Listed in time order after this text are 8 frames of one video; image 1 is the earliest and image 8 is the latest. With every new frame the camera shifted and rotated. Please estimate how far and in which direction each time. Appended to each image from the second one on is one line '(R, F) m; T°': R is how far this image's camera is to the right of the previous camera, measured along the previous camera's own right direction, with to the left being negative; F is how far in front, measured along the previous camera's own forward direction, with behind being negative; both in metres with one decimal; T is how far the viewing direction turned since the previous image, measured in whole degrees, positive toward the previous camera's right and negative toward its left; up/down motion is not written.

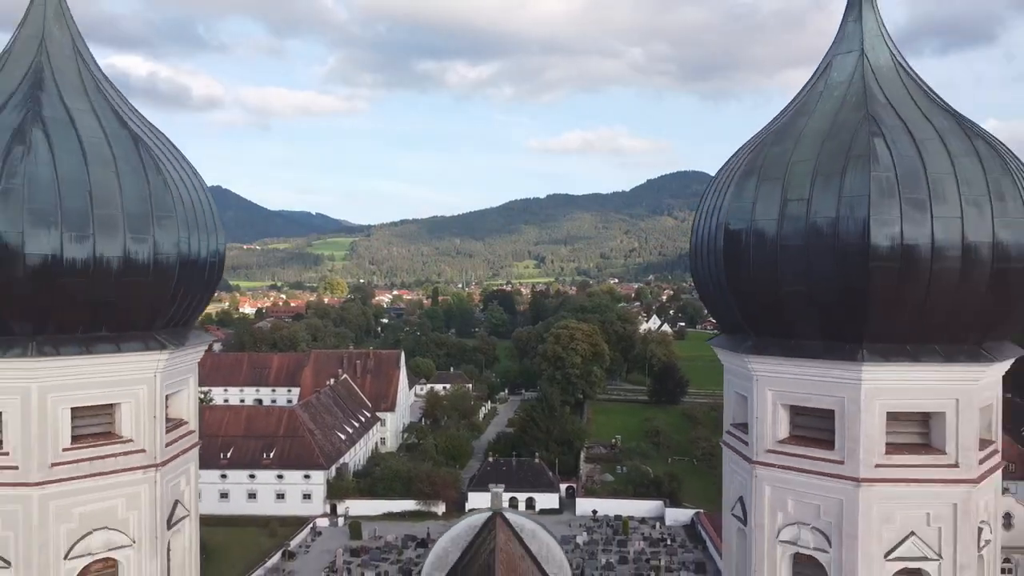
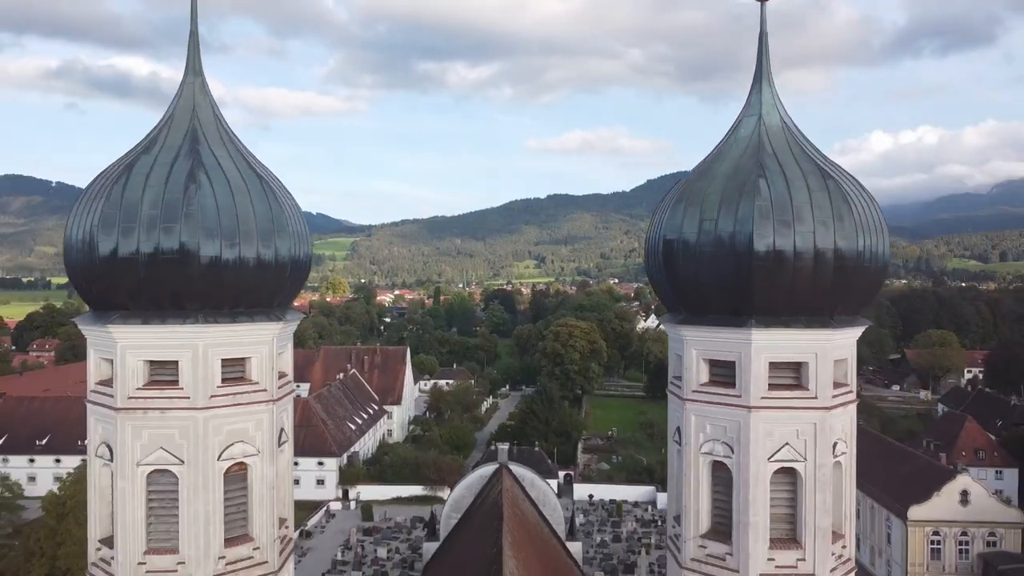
(-0.1, -2.9) m; 0°
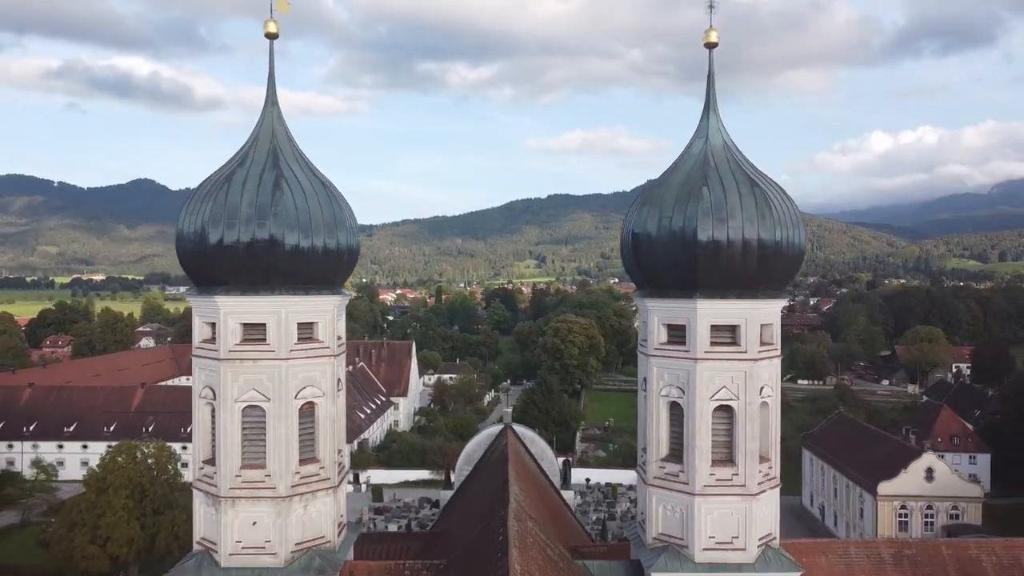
(-0.1, -2.8) m; 0°
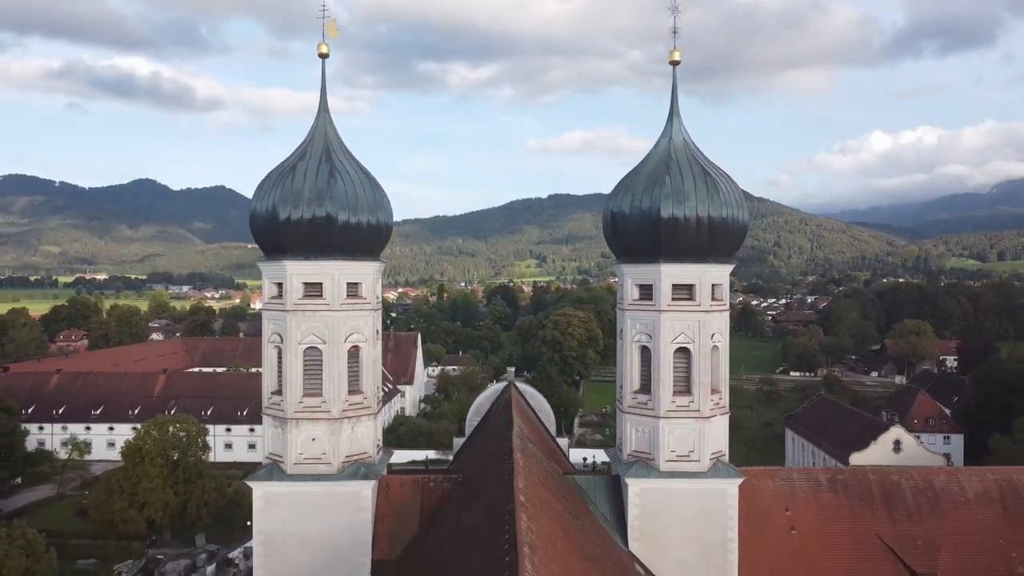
(-0.1, -3.1) m; 0°
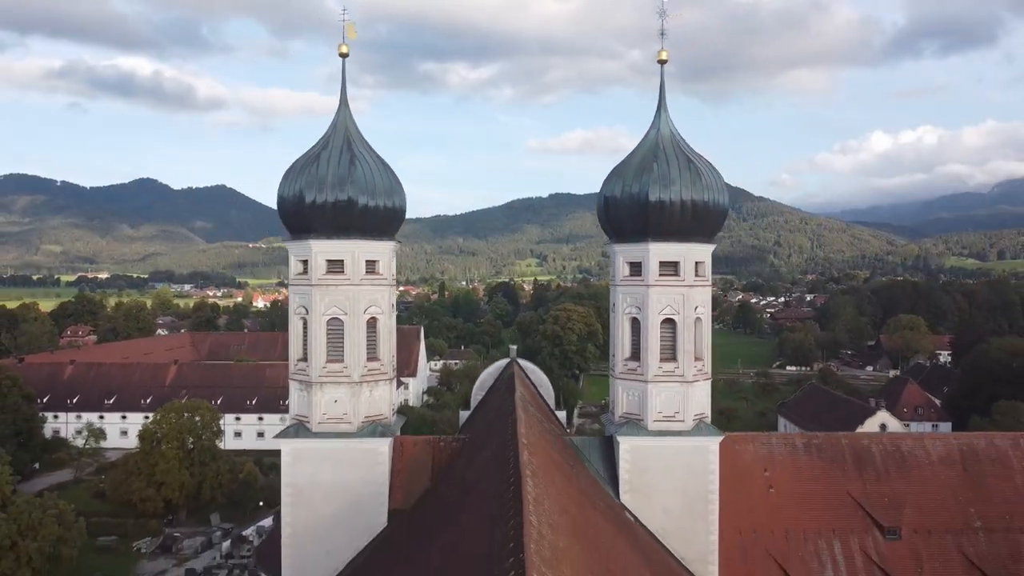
(0.0, -1.6) m; 0°
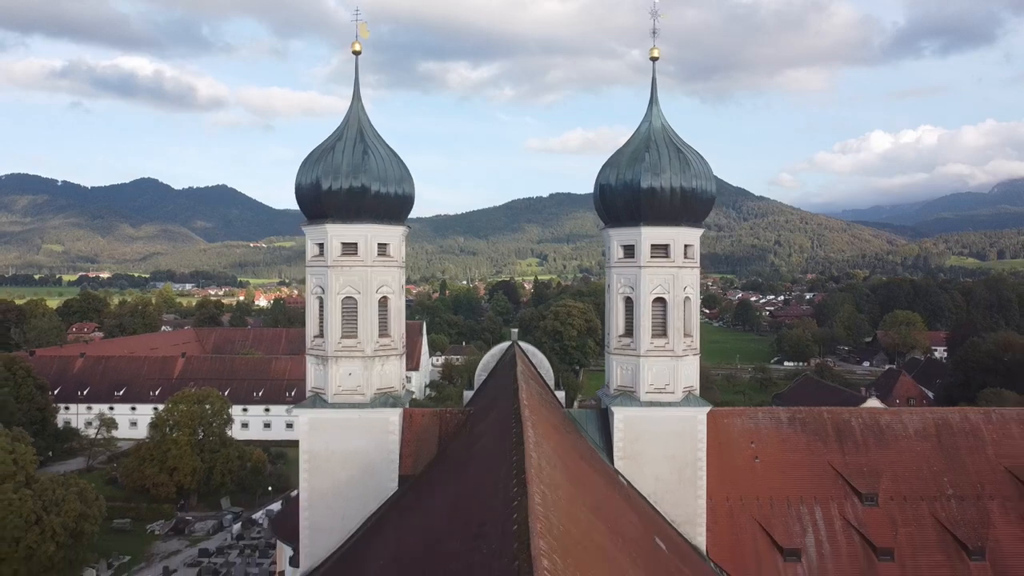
(0.0, -1.2) m; 0°
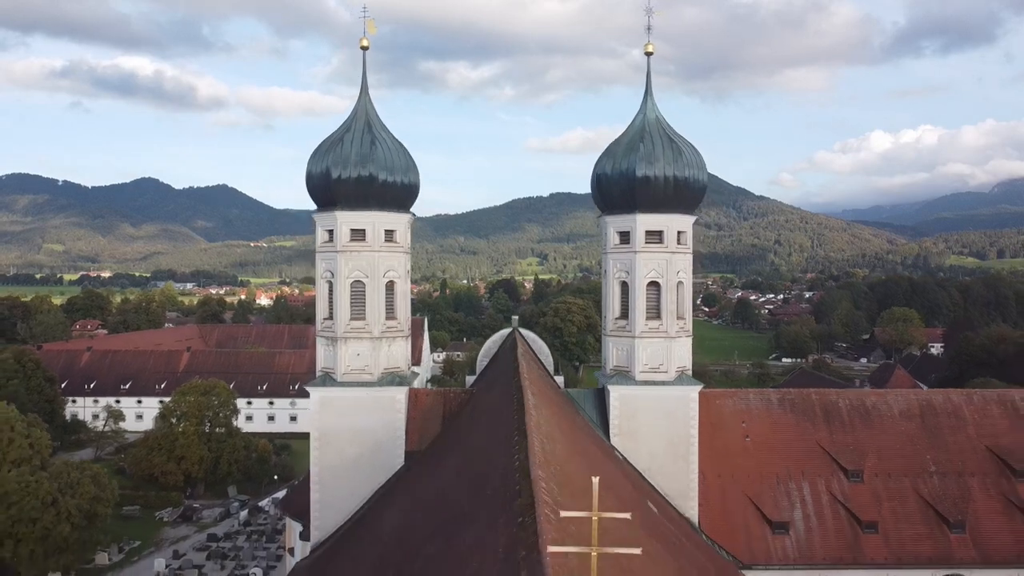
(0.0, -0.8) m; 0°
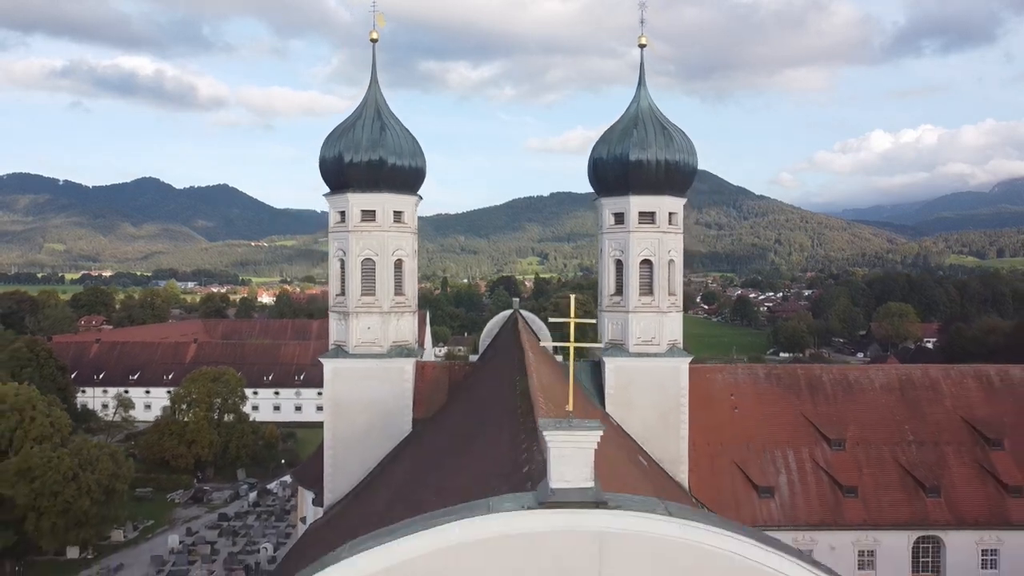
(0.0, -1.2) m; 0°
